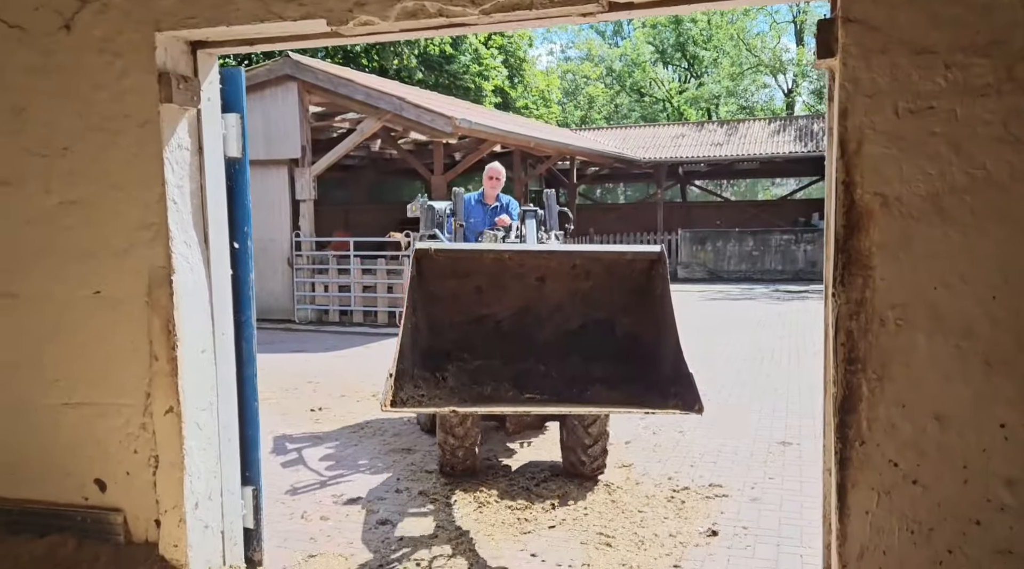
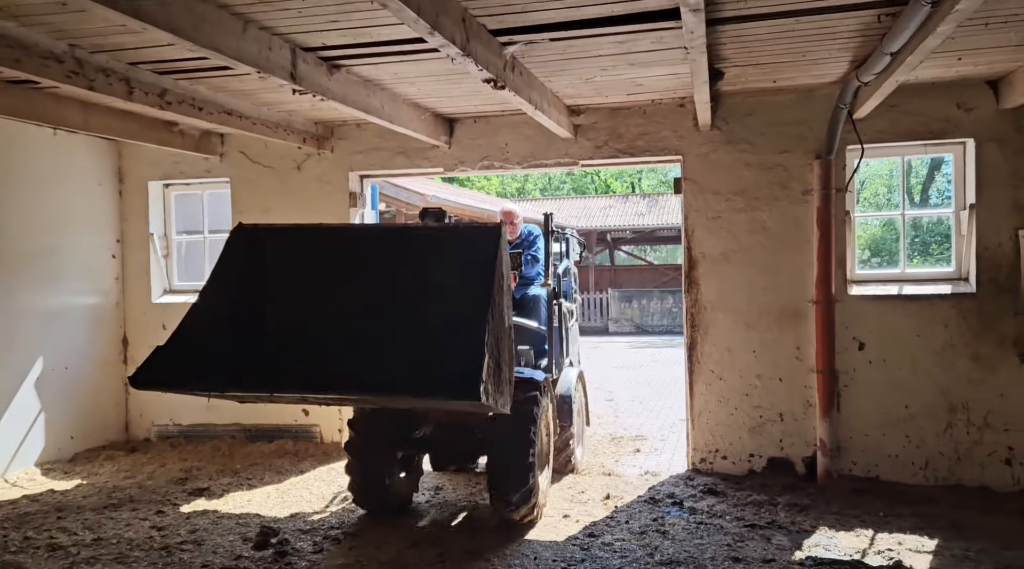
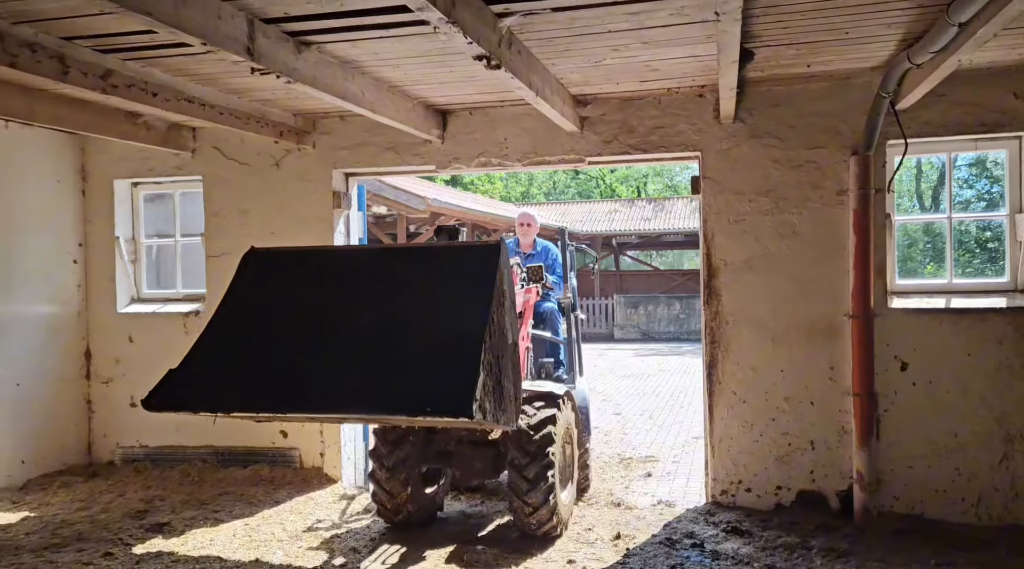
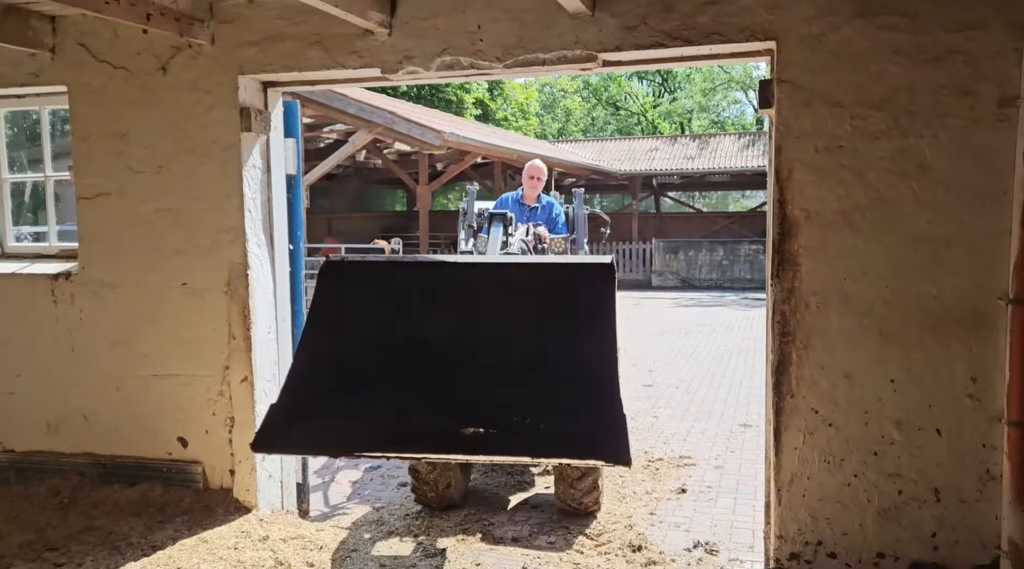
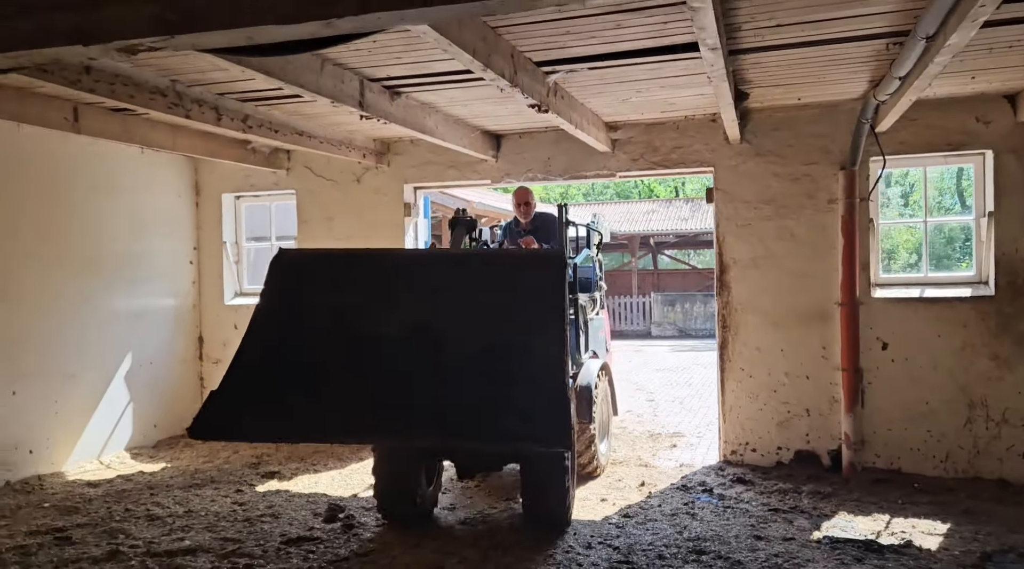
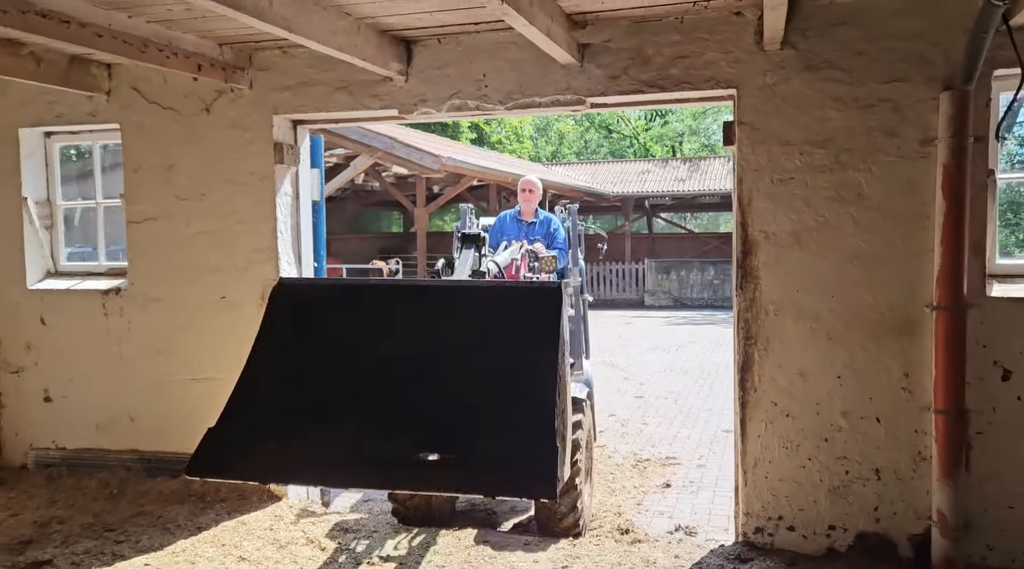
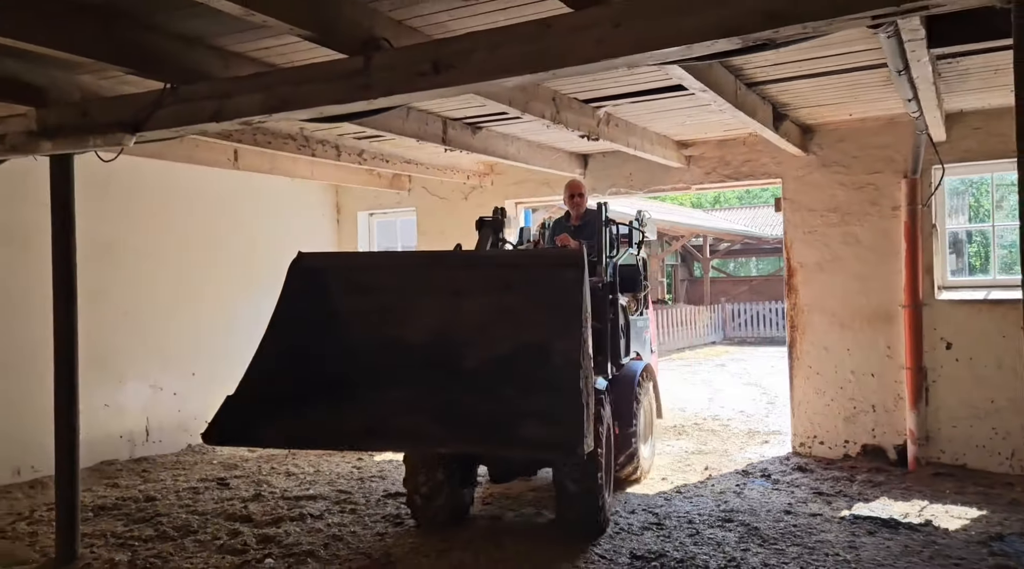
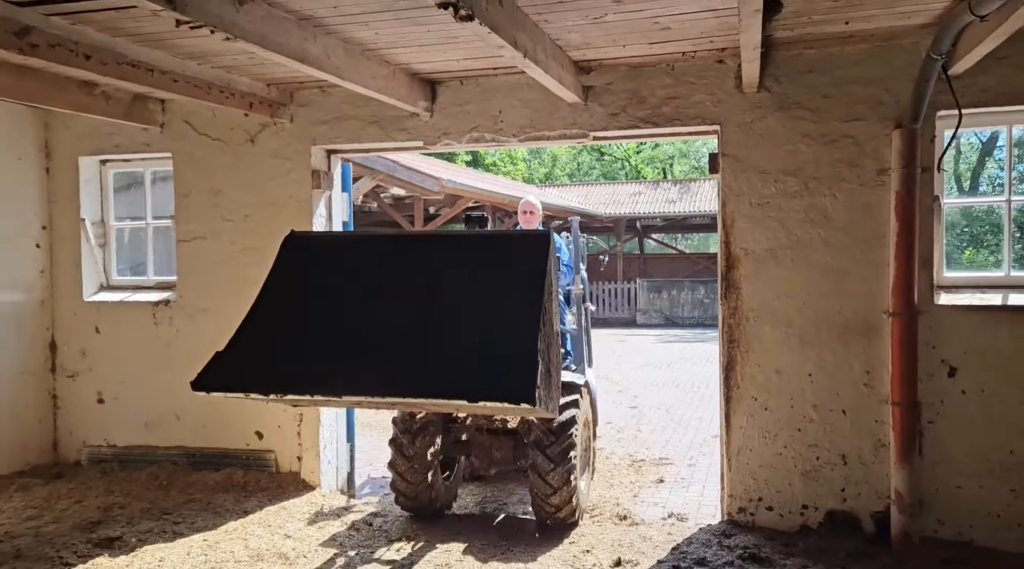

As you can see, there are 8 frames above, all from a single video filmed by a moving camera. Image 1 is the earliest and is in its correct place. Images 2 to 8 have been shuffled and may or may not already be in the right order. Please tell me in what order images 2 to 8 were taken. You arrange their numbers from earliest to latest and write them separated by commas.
4, 6, 8, 3, 2, 5, 7
